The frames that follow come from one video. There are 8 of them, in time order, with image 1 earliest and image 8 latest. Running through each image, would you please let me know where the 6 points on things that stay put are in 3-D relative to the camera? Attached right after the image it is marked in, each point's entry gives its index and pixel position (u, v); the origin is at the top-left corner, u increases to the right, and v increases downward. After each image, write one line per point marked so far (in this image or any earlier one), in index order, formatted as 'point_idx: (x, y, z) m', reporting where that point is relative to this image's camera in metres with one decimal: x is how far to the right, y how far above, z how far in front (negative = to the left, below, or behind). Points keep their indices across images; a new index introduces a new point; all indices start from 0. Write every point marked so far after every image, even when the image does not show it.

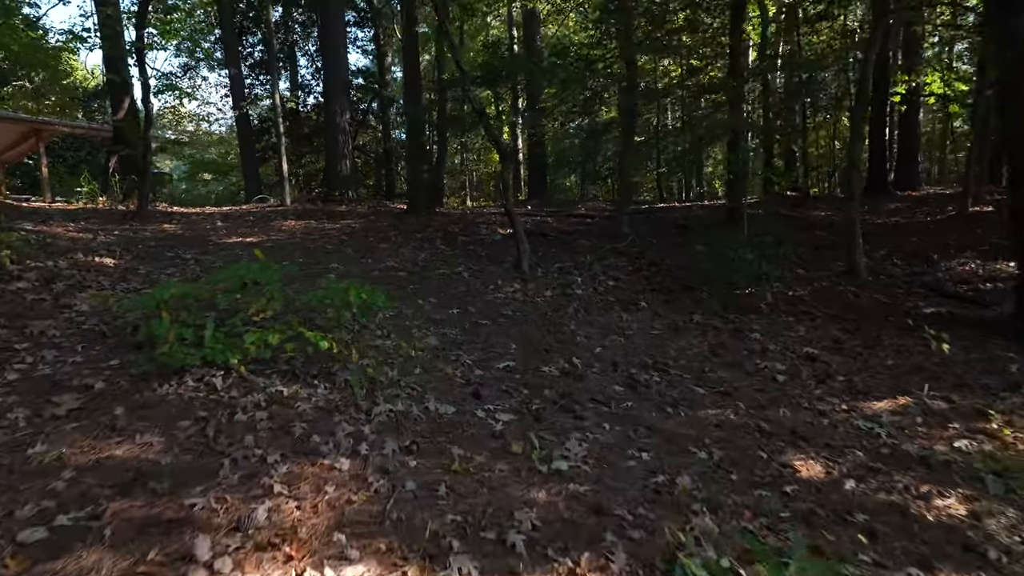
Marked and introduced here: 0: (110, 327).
0: (-3.8, -0.4, +5.4) m
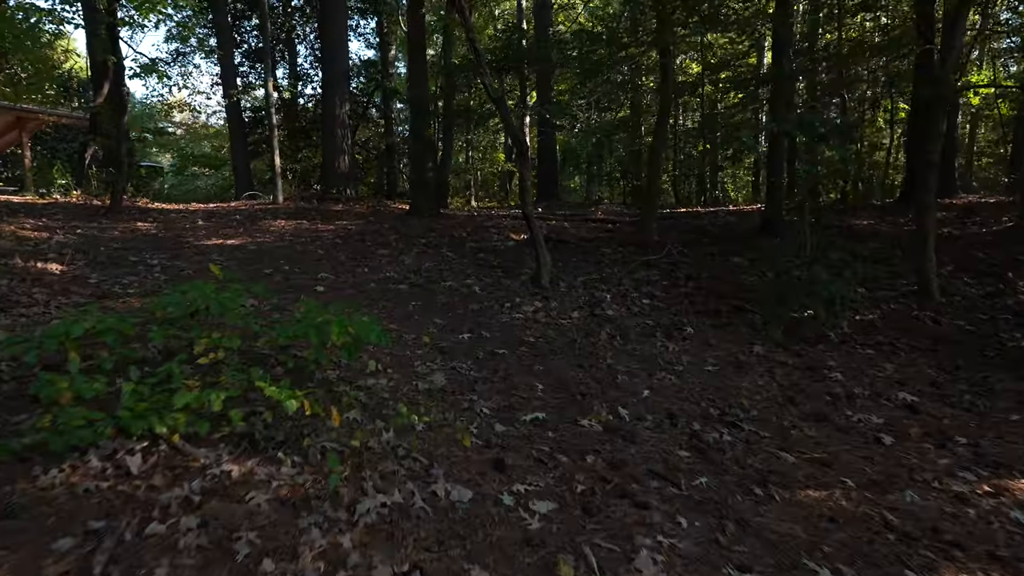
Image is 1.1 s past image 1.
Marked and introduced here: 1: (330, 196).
0: (-3.6, -0.5, +4.0) m
1: (-5.4, +2.7, +16.8) m
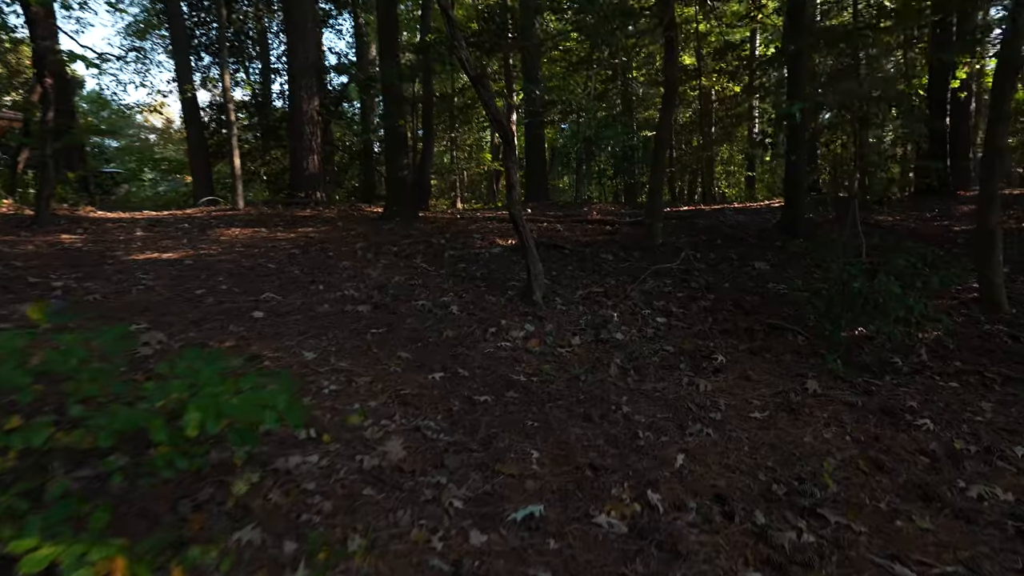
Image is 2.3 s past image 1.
0: (-3.7, -0.8, +2.5) m
1: (-5.8, +2.4, +15.2) m
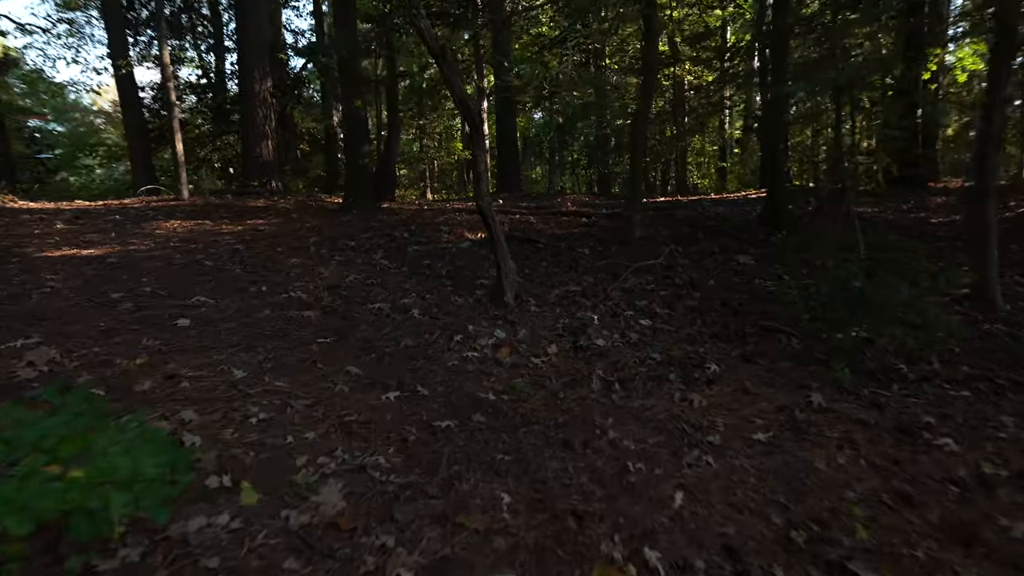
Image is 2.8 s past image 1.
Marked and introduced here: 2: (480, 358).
0: (-3.8, -0.9, +1.6) m
1: (-6.5, +2.5, +14.2) m
2: (-0.3, -0.6, +5.1) m
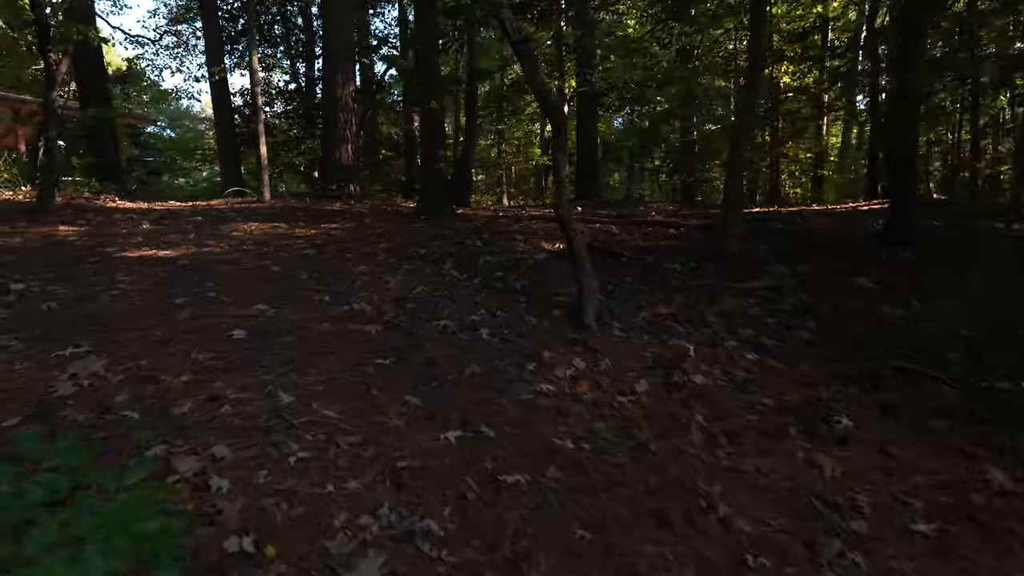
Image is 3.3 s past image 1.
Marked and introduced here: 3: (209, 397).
0: (-3.6, -0.9, +1.3) m
1: (-4.6, +2.4, +14.2) m
2: (+0.3, -0.8, +4.4) m
3: (-2.1, -0.8, +3.9) m
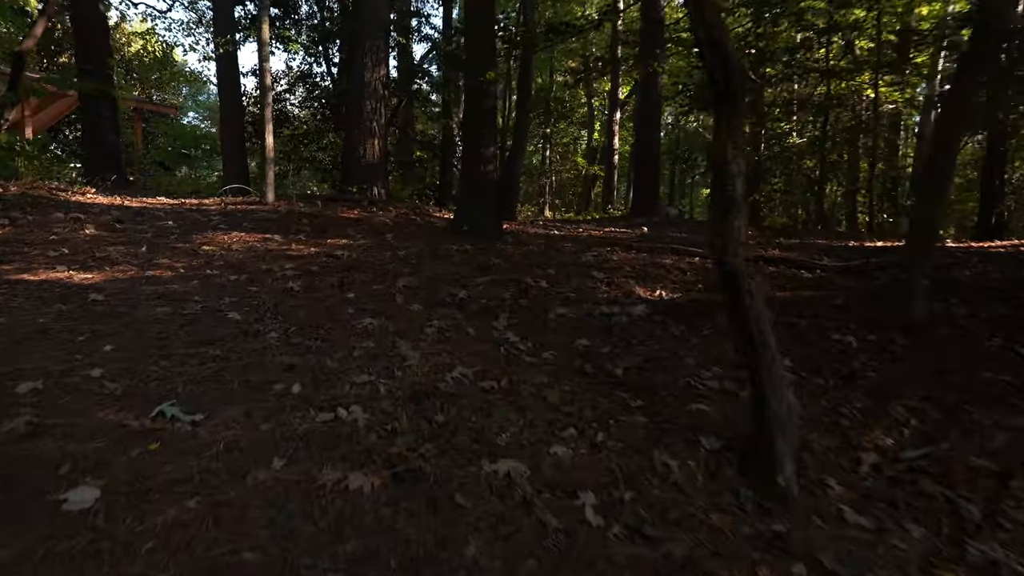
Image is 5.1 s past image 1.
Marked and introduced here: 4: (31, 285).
0: (-3.2, -1.3, -1.3) m
1: (-3.4, +1.9, +11.7) m
2: (+0.9, -1.4, +1.6) m
3: (-1.6, -1.2, +1.3) m
4: (-4.2, 0.0, +4.9) m
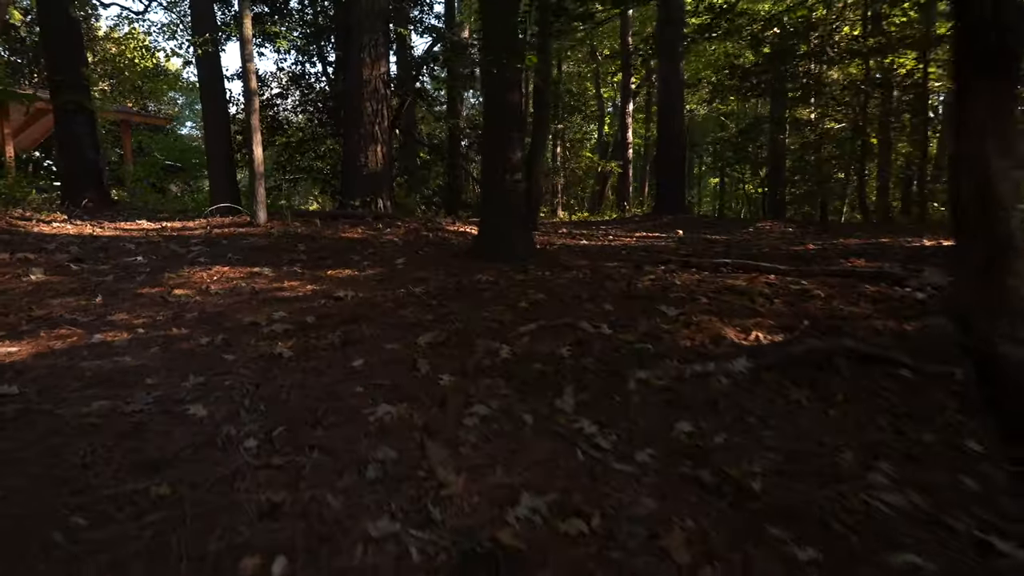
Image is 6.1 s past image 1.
0: (-2.8, -1.9, -2.5) m
1: (-3.0, +1.4, +10.4) m
2: (+1.3, -1.8, +0.3) m
3: (-1.1, -1.7, 0.0) m
4: (-3.7, -0.5, +3.6) m
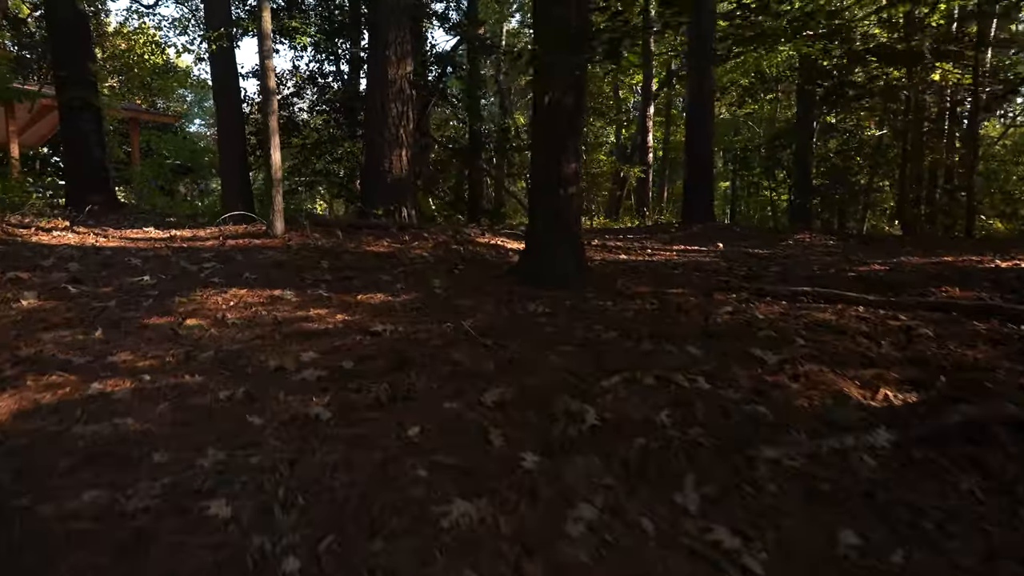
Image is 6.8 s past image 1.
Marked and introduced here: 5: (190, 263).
0: (-2.3, -2.1, -3.3) m
1: (-2.4, +1.2, +9.6) m
2: (+1.8, -2.1, -0.5) m
3: (-0.6, -2.0, -0.8) m
4: (-3.2, -0.8, +2.9) m
5: (-3.7, +0.3, +6.5) m
